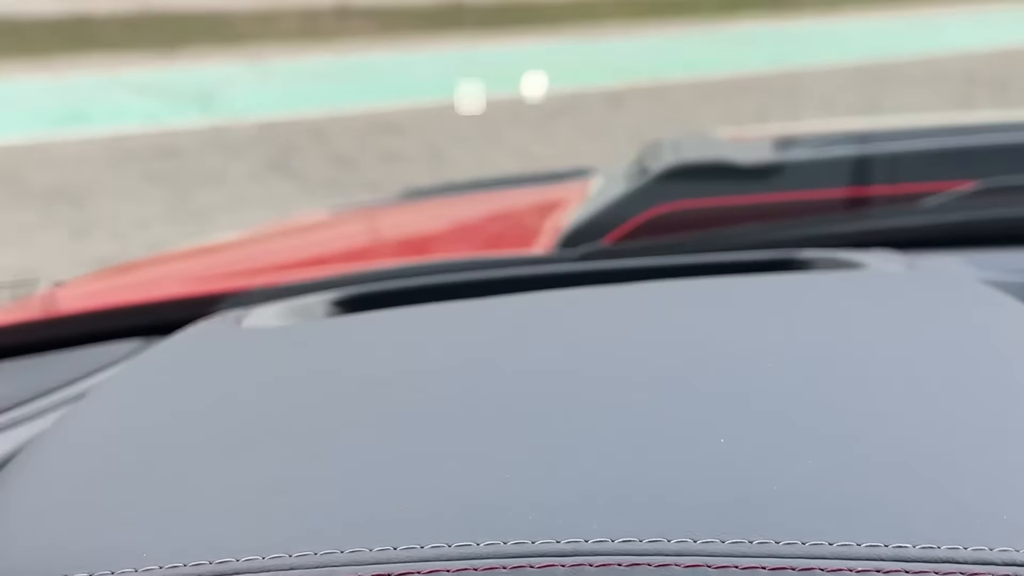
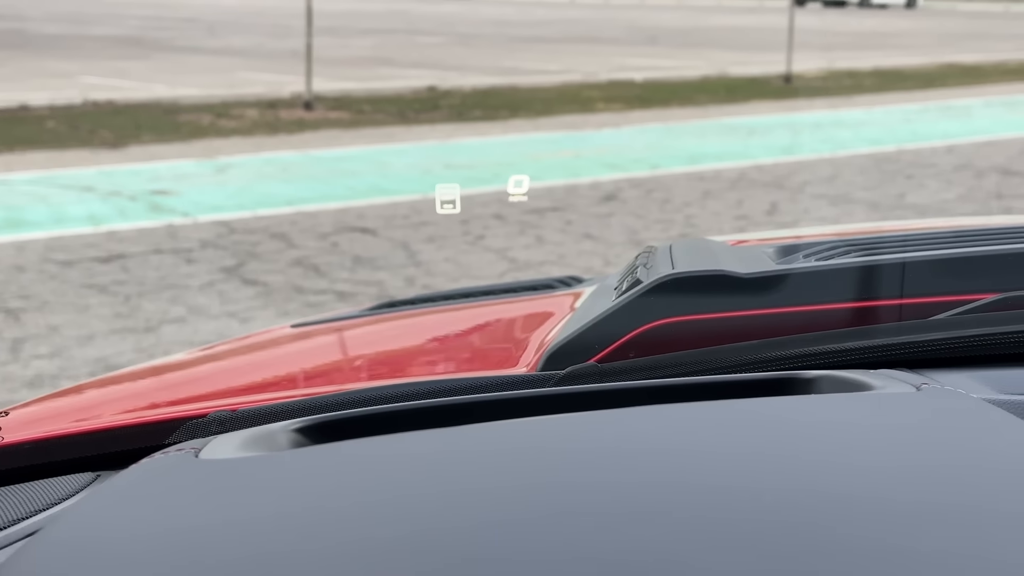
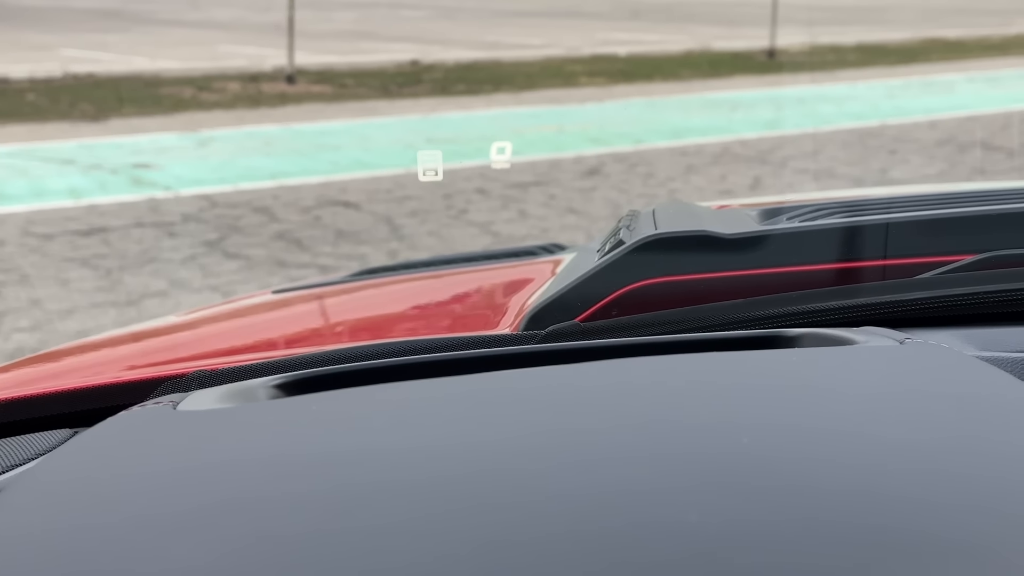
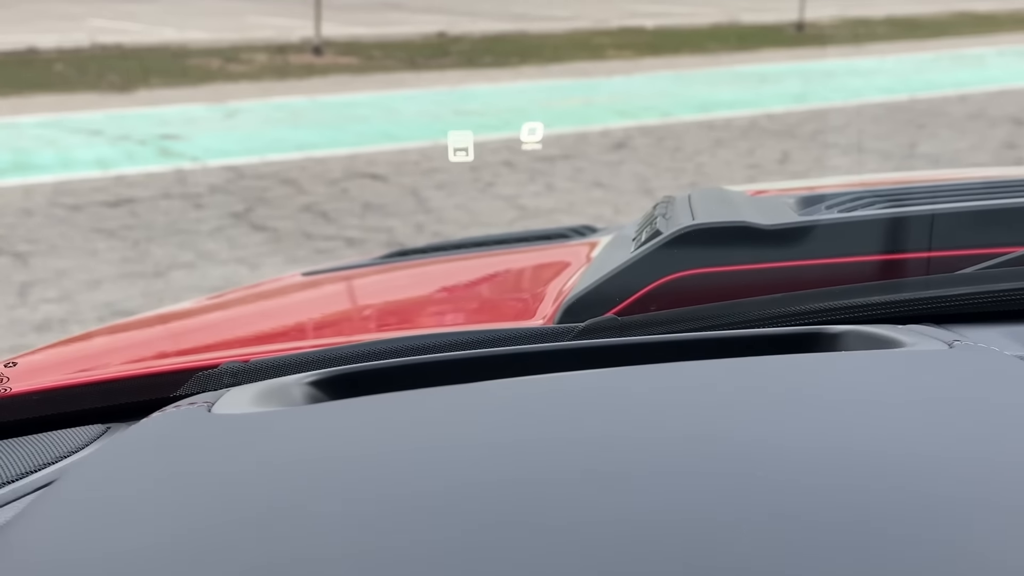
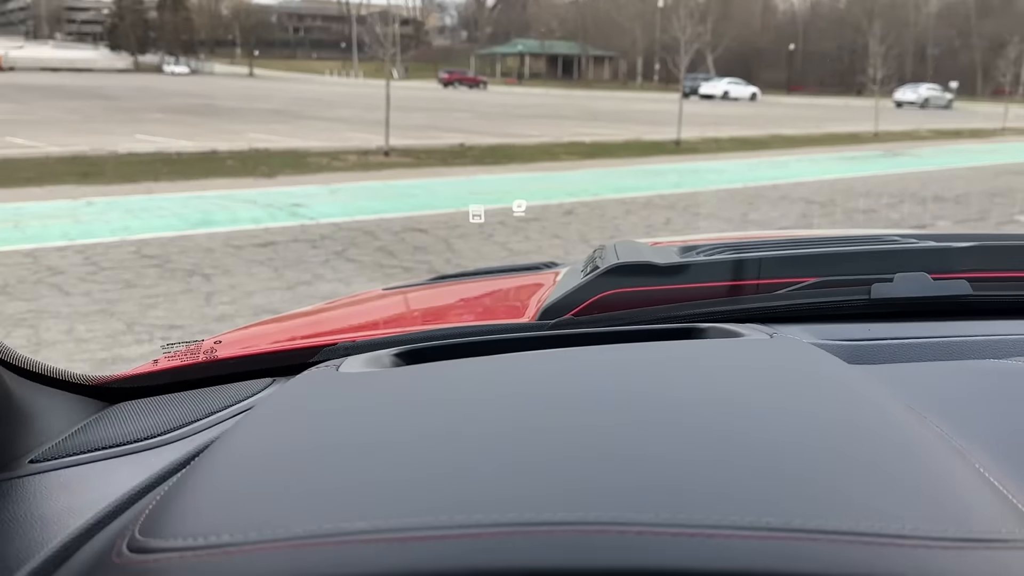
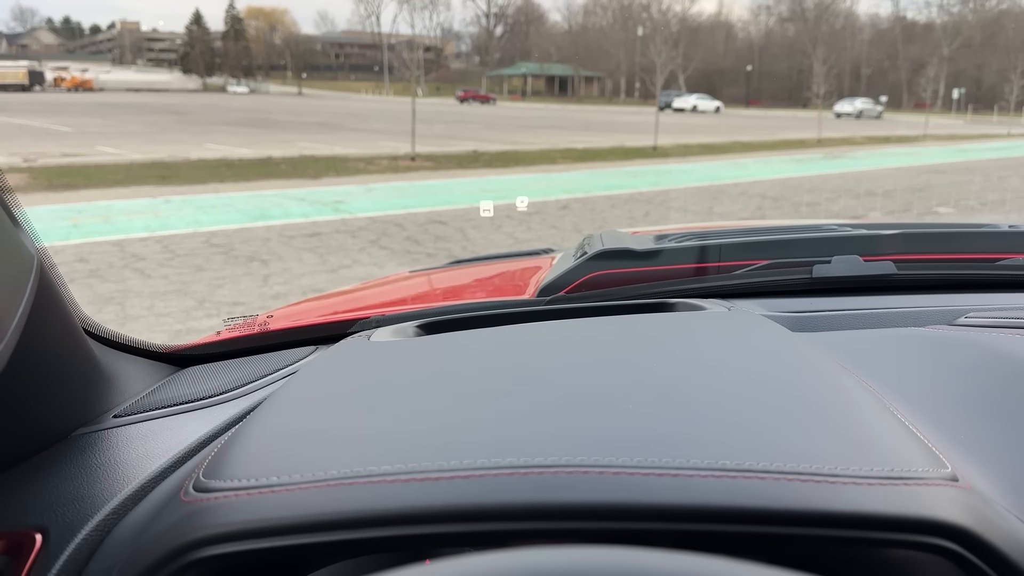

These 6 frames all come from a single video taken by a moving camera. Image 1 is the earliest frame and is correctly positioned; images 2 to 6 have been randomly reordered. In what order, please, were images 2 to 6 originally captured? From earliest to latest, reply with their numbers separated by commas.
4, 2, 3, 5, 6
